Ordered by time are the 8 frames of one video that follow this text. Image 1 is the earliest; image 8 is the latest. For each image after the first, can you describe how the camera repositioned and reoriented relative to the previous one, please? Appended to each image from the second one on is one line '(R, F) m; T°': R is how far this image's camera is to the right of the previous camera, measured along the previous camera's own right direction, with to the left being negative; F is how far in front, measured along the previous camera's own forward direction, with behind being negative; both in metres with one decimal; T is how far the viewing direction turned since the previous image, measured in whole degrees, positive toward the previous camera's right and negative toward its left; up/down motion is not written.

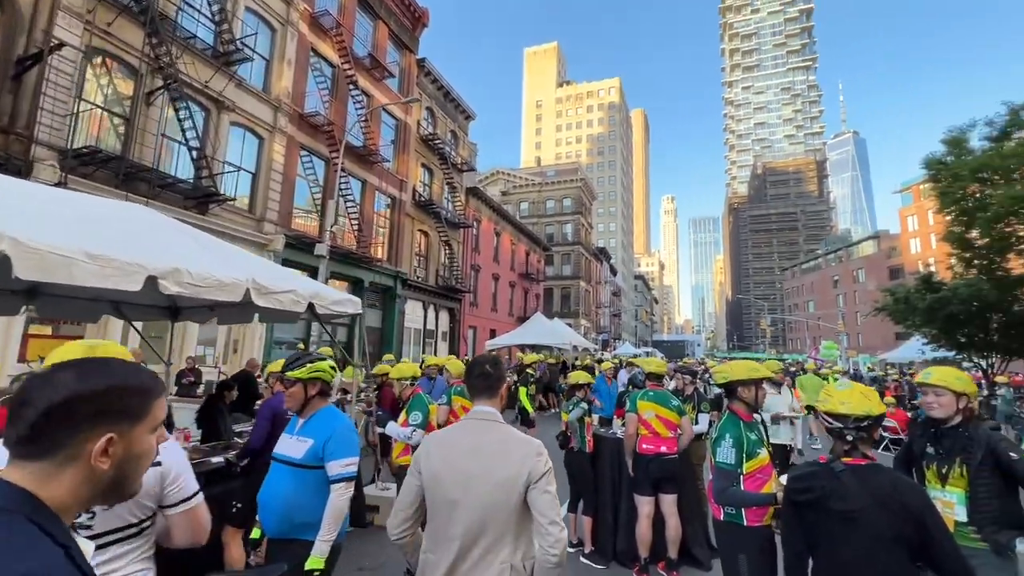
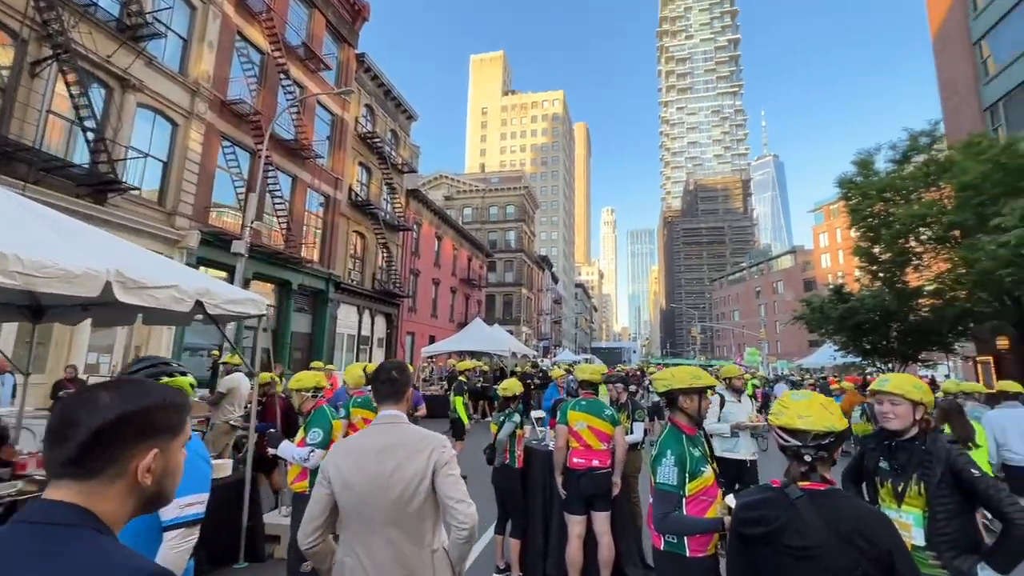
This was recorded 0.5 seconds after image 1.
(+0.2, +0.5) m; +7°
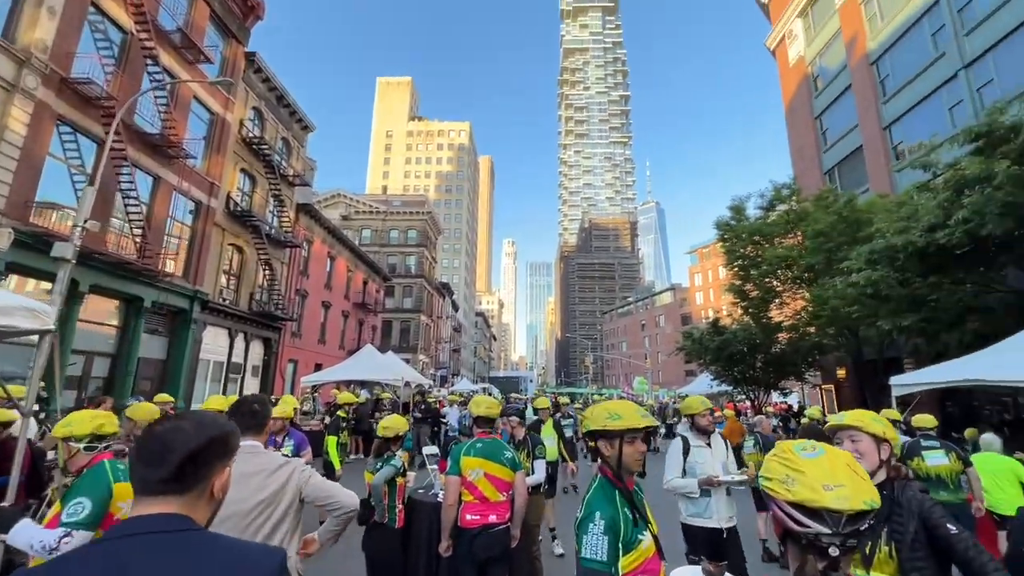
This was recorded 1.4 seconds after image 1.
(+0.1, +0.8) m; +12°
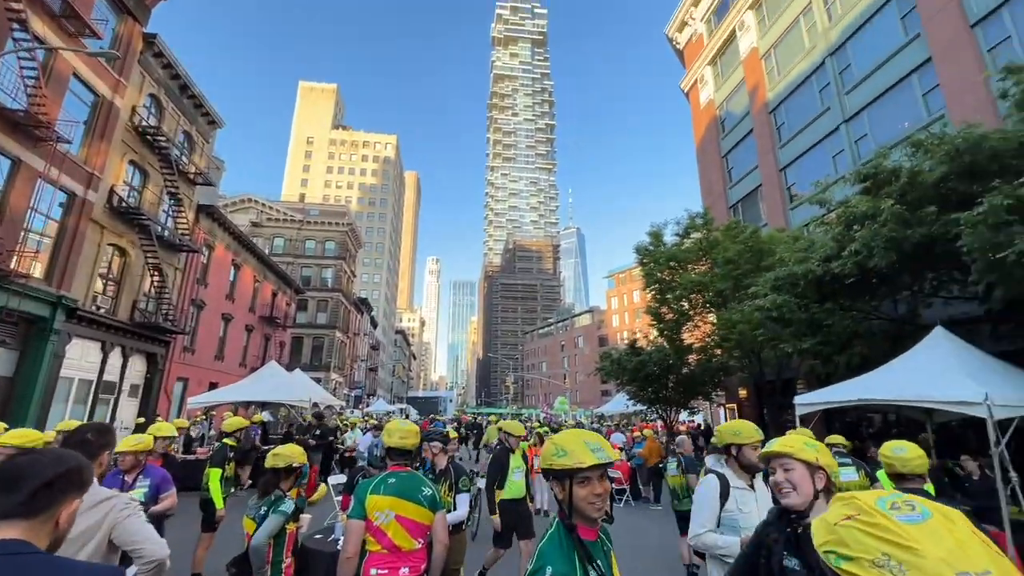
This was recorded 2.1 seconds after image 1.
(0.0, +0.5) m; +9°
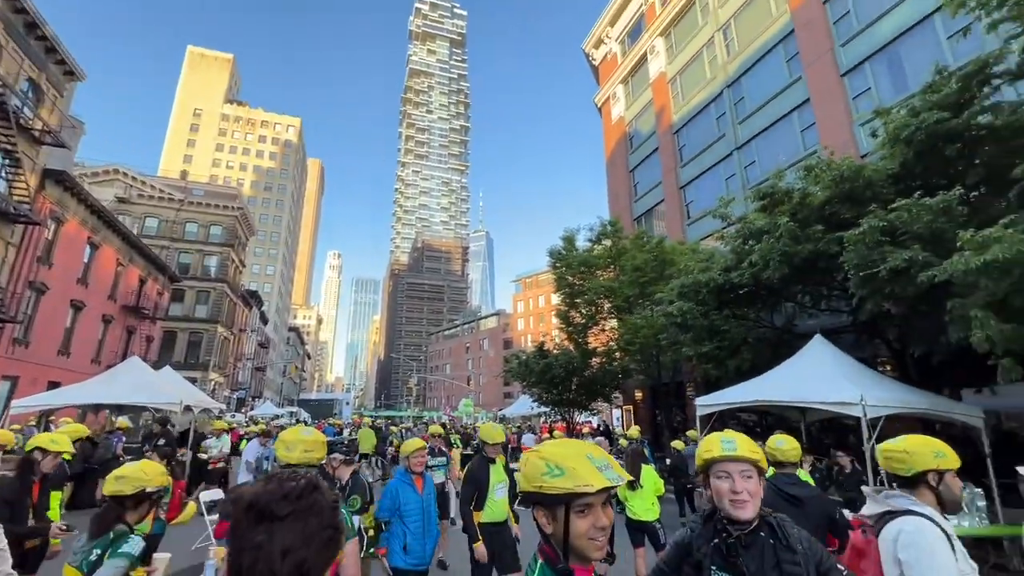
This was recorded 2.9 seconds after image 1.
(-0.2, +0.6) m; +11°
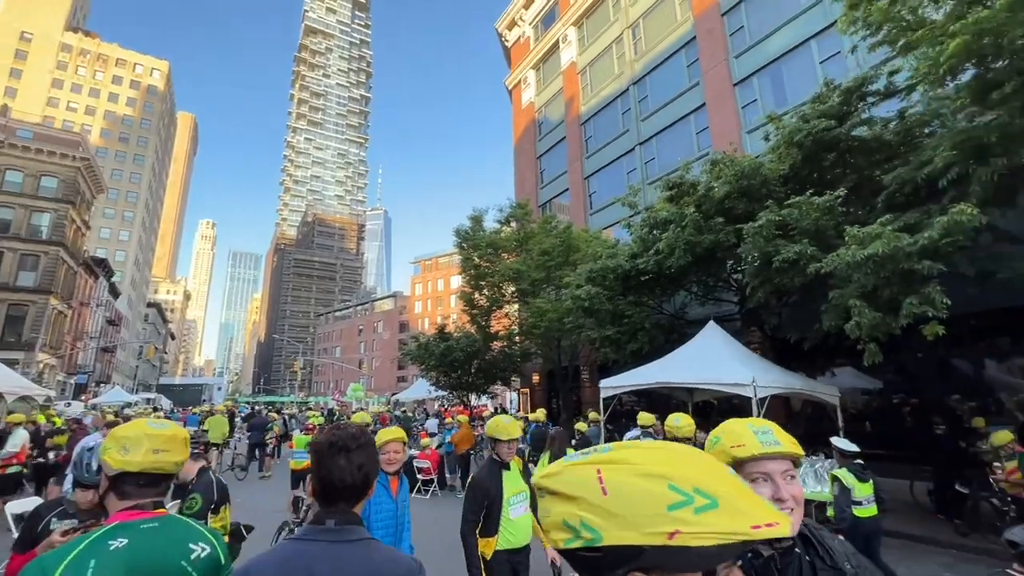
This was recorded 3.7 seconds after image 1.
(-0.3, +0.7) m; +12°
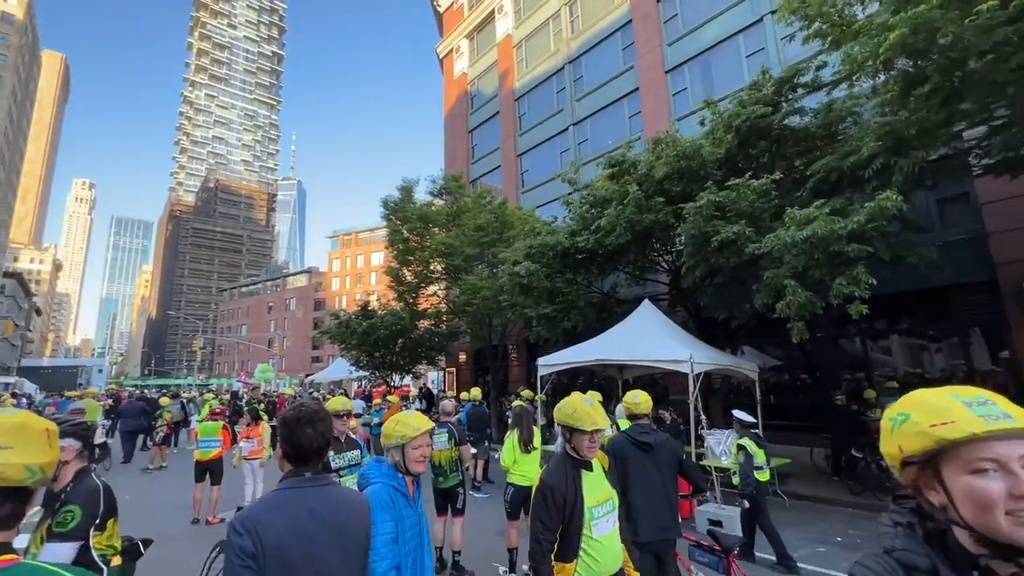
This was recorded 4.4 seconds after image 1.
(-0.4, +0.6) m; +9°
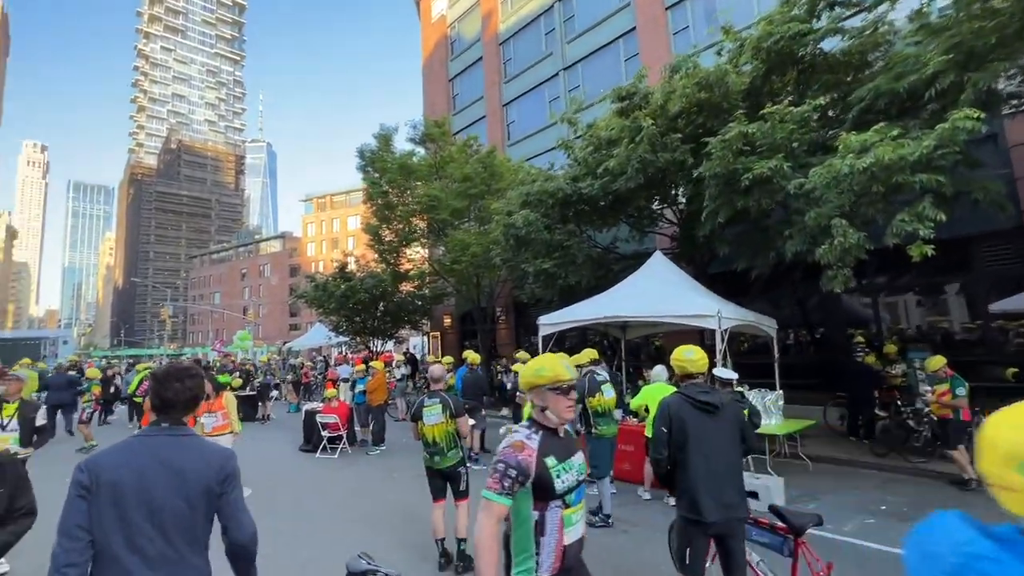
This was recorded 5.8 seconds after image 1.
(-0.4, +1.3) m; +2°
